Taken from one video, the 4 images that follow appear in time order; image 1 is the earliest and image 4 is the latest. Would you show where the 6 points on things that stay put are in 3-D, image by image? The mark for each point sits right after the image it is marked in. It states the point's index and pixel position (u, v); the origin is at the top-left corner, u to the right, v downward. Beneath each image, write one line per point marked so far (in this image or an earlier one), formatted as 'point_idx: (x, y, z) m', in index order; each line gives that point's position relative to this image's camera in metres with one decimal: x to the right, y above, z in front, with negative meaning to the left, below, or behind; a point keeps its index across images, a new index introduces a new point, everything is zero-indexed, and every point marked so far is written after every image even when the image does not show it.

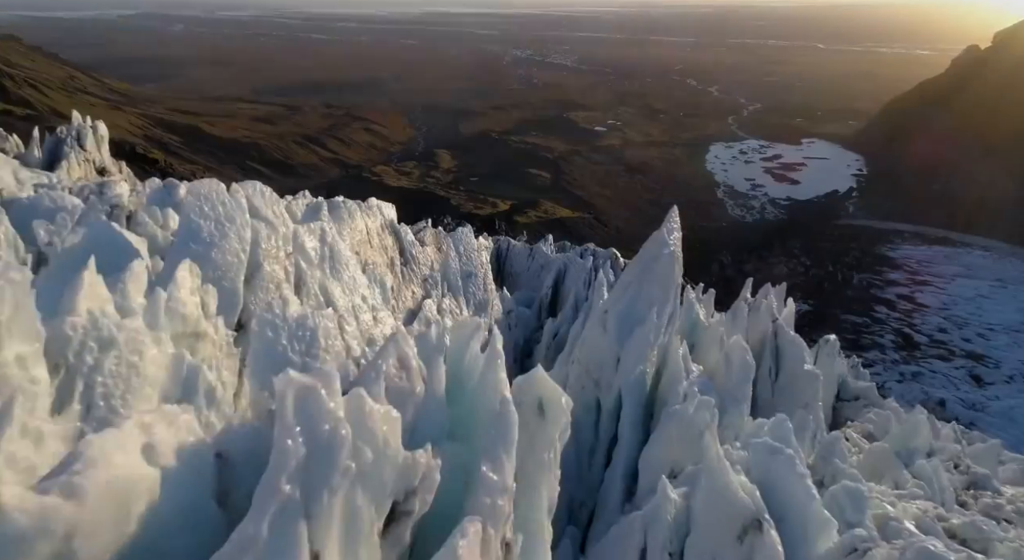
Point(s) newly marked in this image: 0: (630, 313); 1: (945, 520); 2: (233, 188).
0: (+1.8, -0.4, +11.3) m
1: (+6.6, -3.8, +10.4) m
2: (-3.9, +1.3, +9.8) m
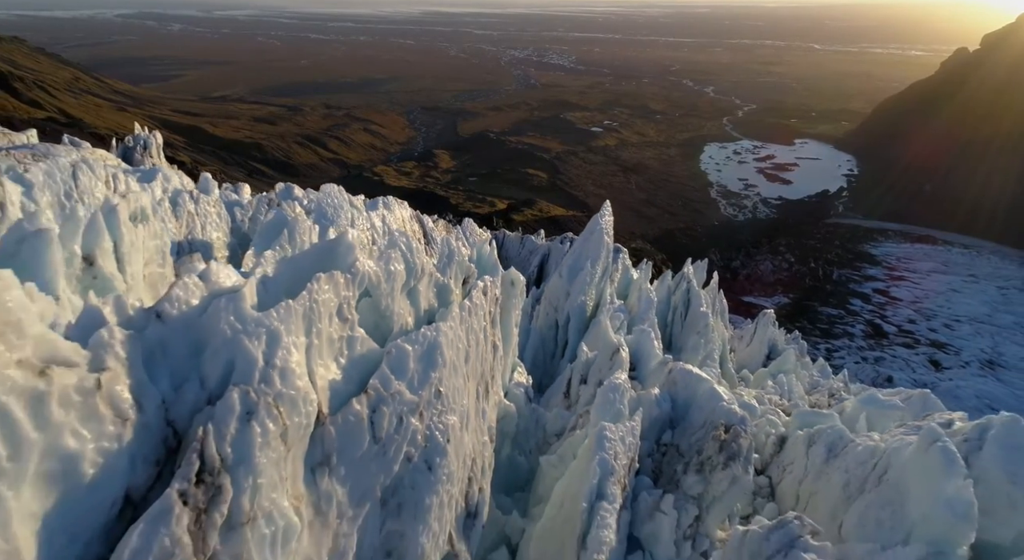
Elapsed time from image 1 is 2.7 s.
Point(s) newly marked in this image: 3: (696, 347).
0: (+1.6, +0.4, +17.5) m
1: (+6.4, -3.0, +16.6) m
2: (-4.1, +2.1, +16.1) m
3: (+4.9, -1.8, +18.2) m
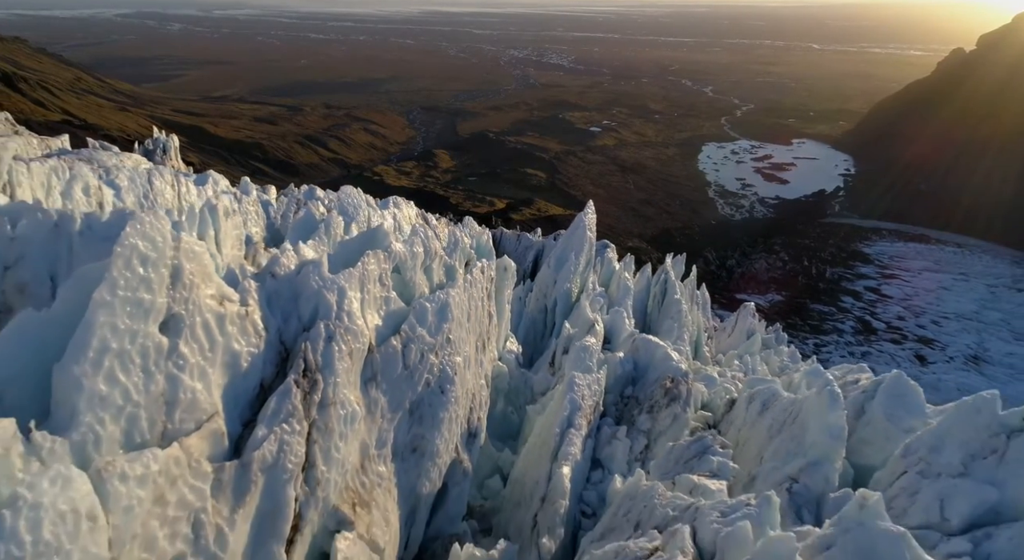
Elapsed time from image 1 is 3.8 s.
0: (+1.5, +0.6, +19.9) m
1: (+6.3, -2.7, +19.0) m
2: (-4.2, +2.4, +18.5) m
3: (+4.7, -1.5, +20.6) m
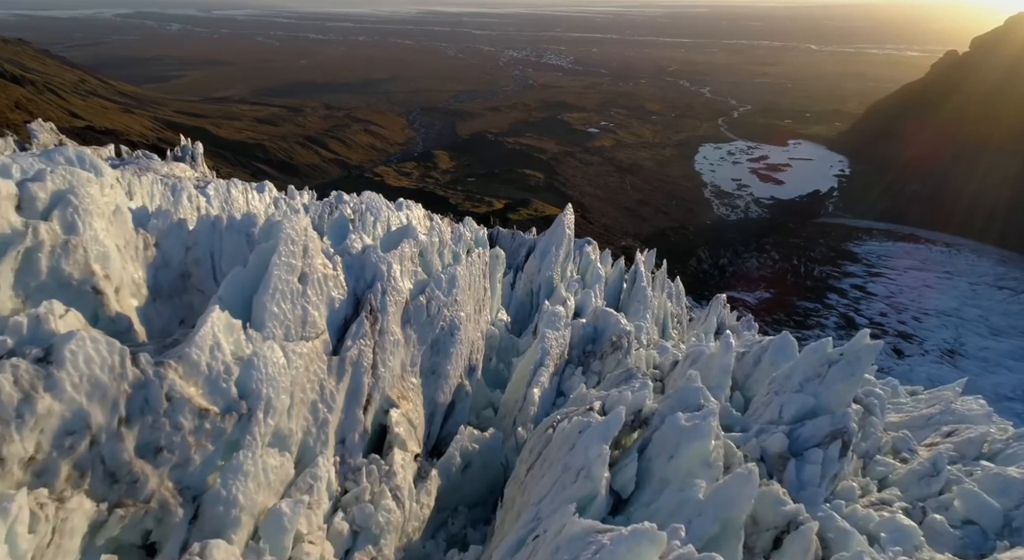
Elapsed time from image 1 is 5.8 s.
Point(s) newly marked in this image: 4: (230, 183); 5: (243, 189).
0: (+1.2, +1.0, +24.1) m
1: (+6.0, -2.3, +23.2) m
2: (-4.5, +2.7, +22.5) m
3: (+4.4, -1.1, +24.7) m
4: (-7.3, +2.4, +17.4) m
5: (-7.1, +2.4, +17.8) m
